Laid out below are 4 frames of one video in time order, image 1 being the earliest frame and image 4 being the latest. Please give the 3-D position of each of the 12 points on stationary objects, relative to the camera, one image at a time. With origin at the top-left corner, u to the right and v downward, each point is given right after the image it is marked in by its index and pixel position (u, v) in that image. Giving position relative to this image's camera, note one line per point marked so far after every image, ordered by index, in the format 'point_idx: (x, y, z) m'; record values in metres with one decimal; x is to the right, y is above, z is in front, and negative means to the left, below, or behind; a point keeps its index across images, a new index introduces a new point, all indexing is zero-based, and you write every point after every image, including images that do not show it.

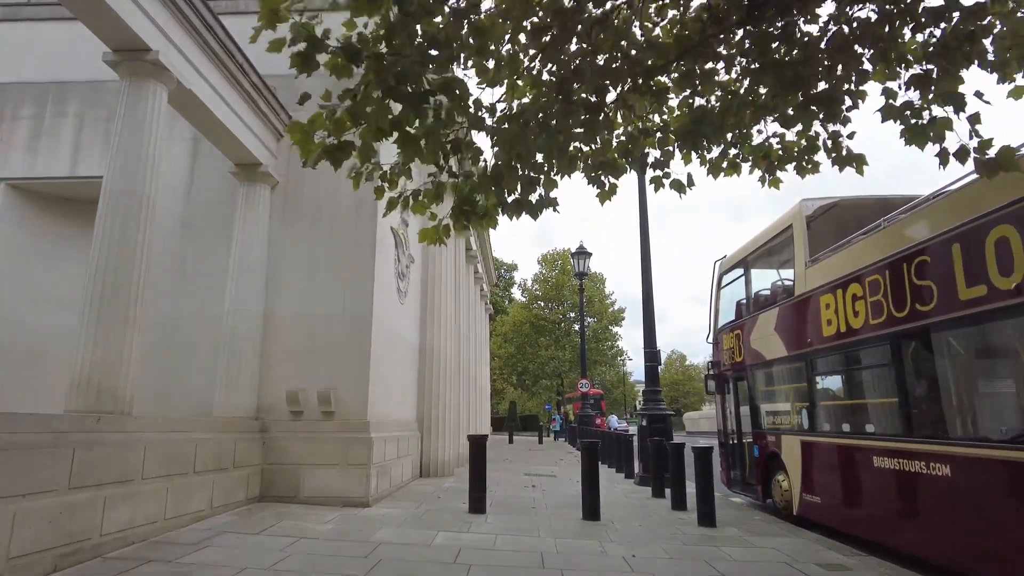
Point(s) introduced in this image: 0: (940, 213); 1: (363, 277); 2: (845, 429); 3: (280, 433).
0: (+4.1, +0.7, +6.0) m
1: (-2.1, +0.2, +8.9) m
2: (+4.0, -1.7, +7.7) m
3: (-3.1, -1.9, +8.4) m
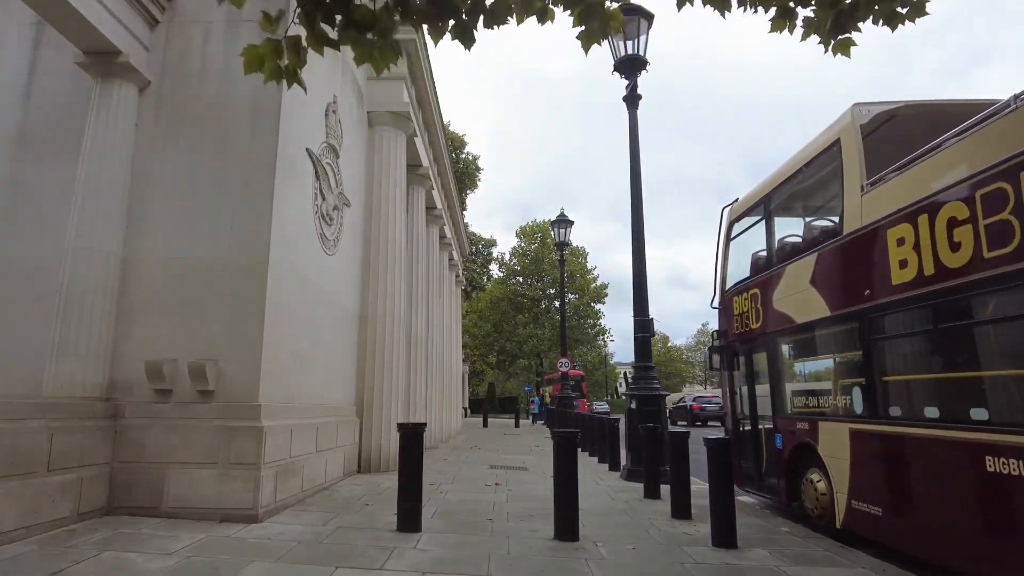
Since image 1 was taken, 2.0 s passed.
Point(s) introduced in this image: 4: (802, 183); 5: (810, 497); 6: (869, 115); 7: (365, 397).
0: (+3.6, +1.3, +3.7) m
1: (-2.6, +0.8, +6.5) m
2: (+3.5, -1.1, +5.5) m
3: (-3.6, -1.3, +6.0) m
4: (+3.5, +1.3, +7.6) m
5: (+3.3, -2.3, +6.9) m
6: (+3.6, +1.7, +6.3) m
7: (-2.4, -1.8, +10.2) m
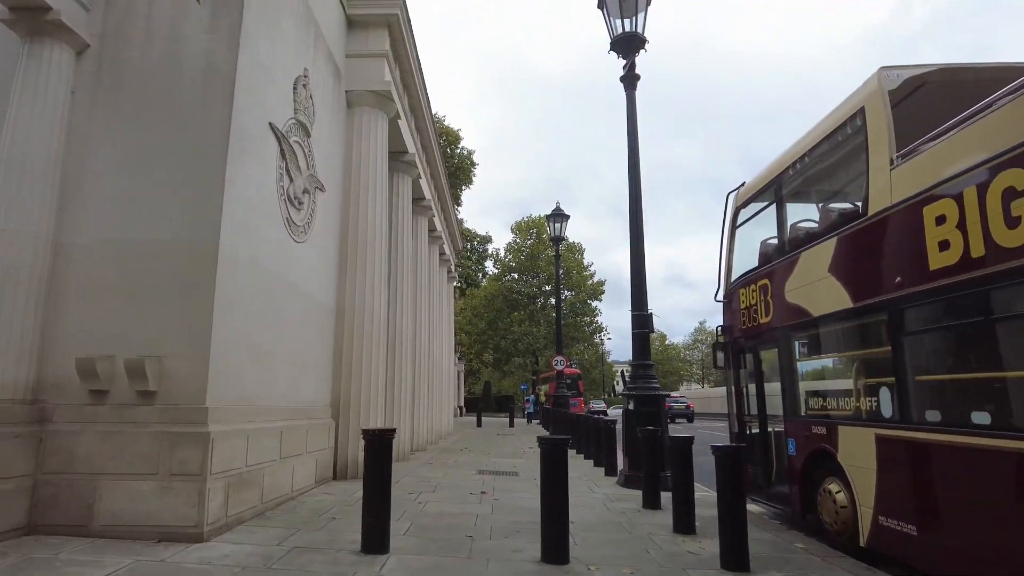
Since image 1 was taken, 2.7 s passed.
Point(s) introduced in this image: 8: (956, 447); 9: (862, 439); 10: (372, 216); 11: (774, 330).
0: (+3.5, +1.4, +3.0) m
1: (-2.8, +0.9, +5.8) m
2: (+3.4, -1.0, +4.8) m
3: (-3.8, -1.2, +5.3) m
4: (+3.4, +1.4, +6.9) m
5: (+3.2, -2.2, +6.2) m
6: (+3.4, +1.8, +5.6) m
7: (-2.5, -1.6, +9.4) m
8: (+3.4, -1.2, +4.6) m
9: (+3.2, -1.4, +5.8) m
10: (-2.3, +1.2, +10.2) m
11: (+3.2, -0.5, +7.5) m
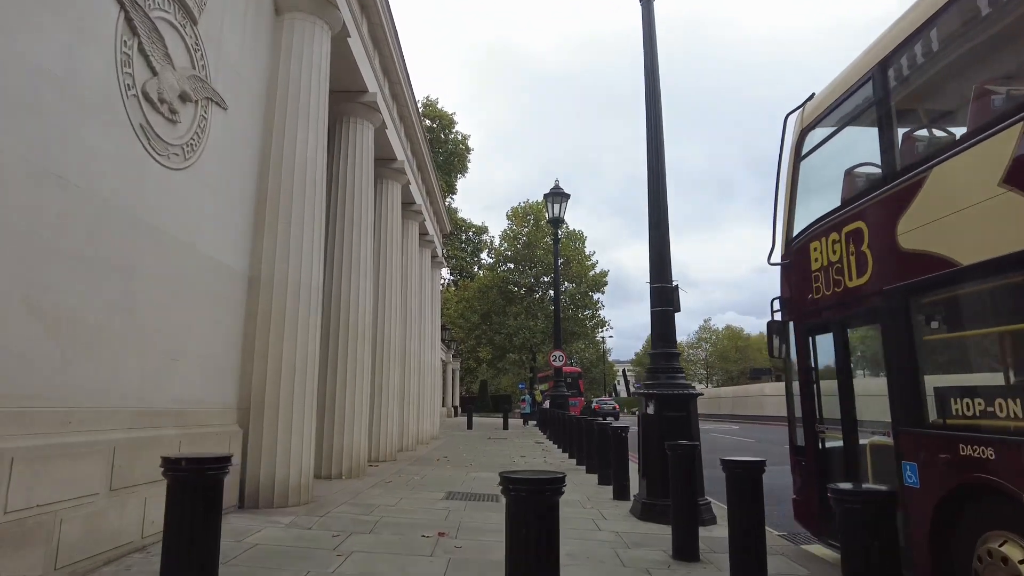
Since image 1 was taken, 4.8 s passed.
0: (+3.2, +1.8, +0.5) m
1: (-3.0, +1.4, +3.3) m
2: (+3.1, -0.6, +2.3) m
3: (-4.0, -0.7, +2.8) m
4: (+3.1, +1.8, +4.4) m
5: (+2.9, -1.8, +3.7) m
6: (+3.2, +2.3, +3.1) m
7: (-2.8, -1.2, +6.9) m
8: (+3.1, -0.8, +2.1) m
9: (+3.0, -1.0, +3.3) m
10: (-2.5, +1.6, +7.7) m
11: (+2.9, -0.1, +5.0) m
